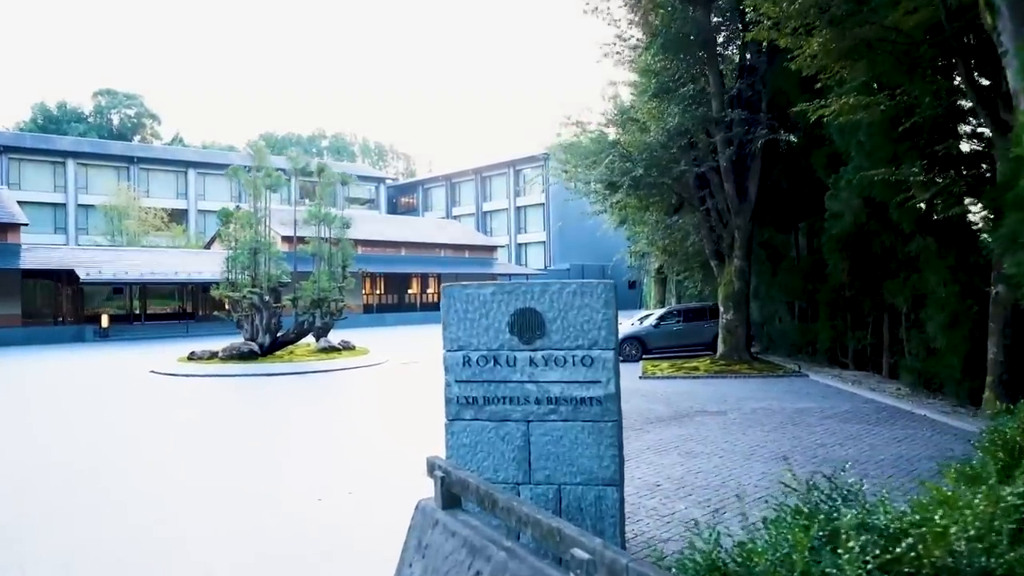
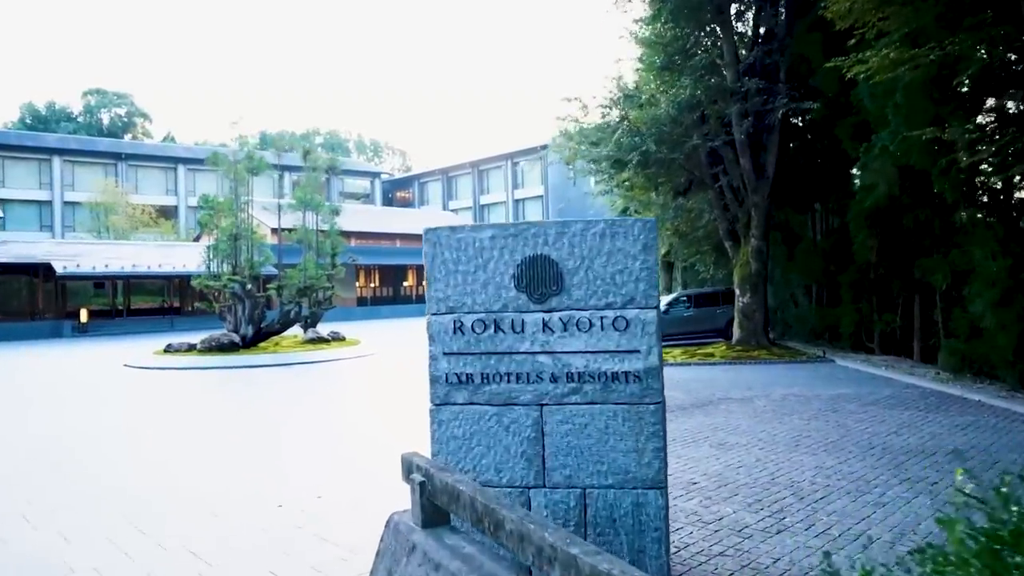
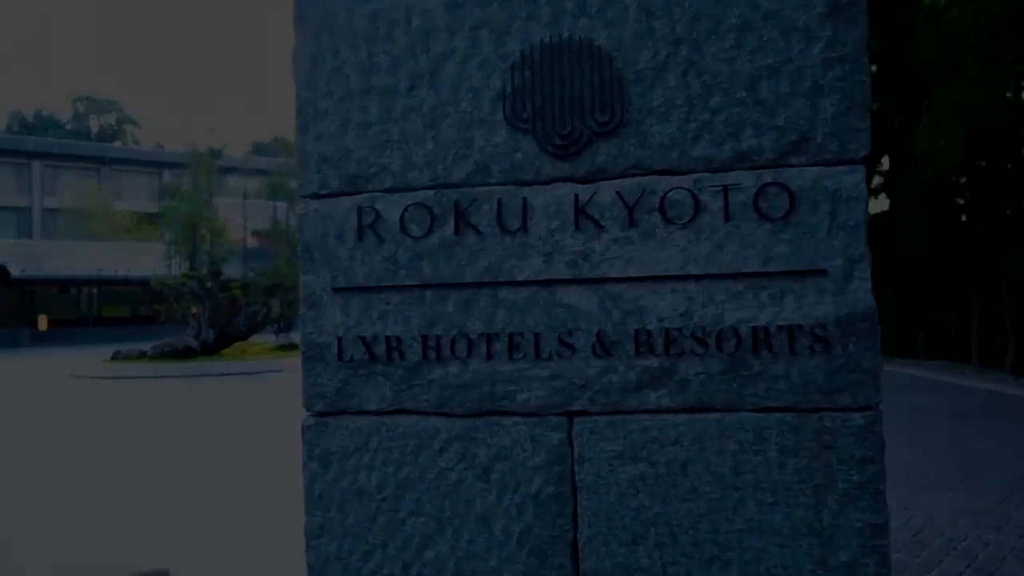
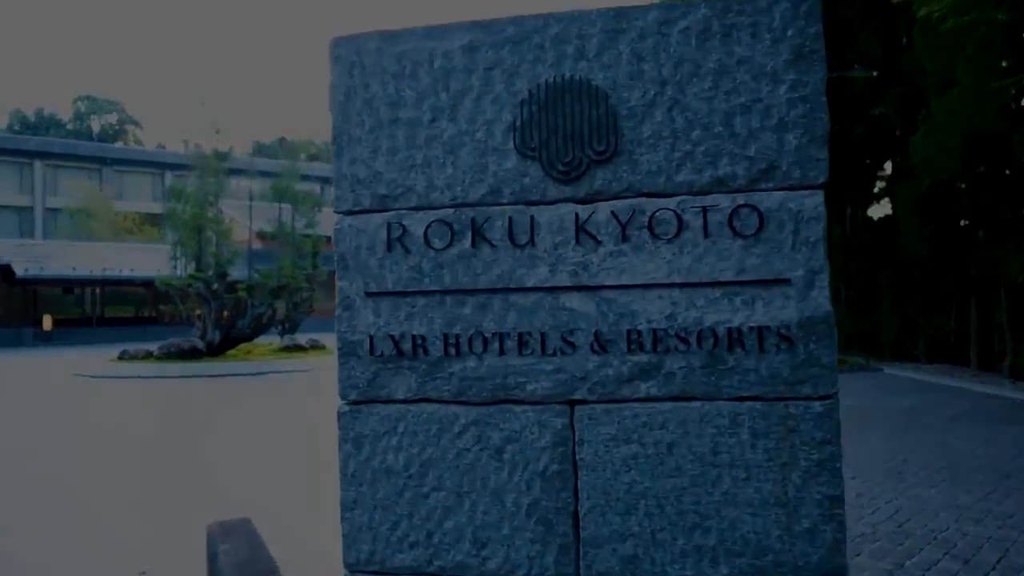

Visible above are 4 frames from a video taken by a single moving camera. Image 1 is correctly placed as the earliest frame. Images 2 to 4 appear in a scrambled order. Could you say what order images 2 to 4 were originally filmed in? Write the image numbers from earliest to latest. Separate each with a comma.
2, 4, 3
